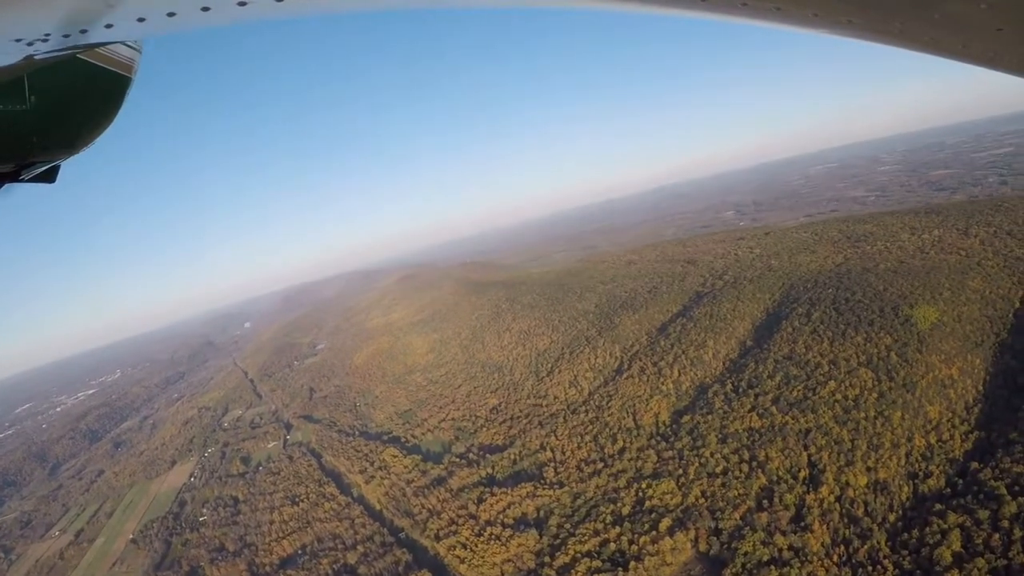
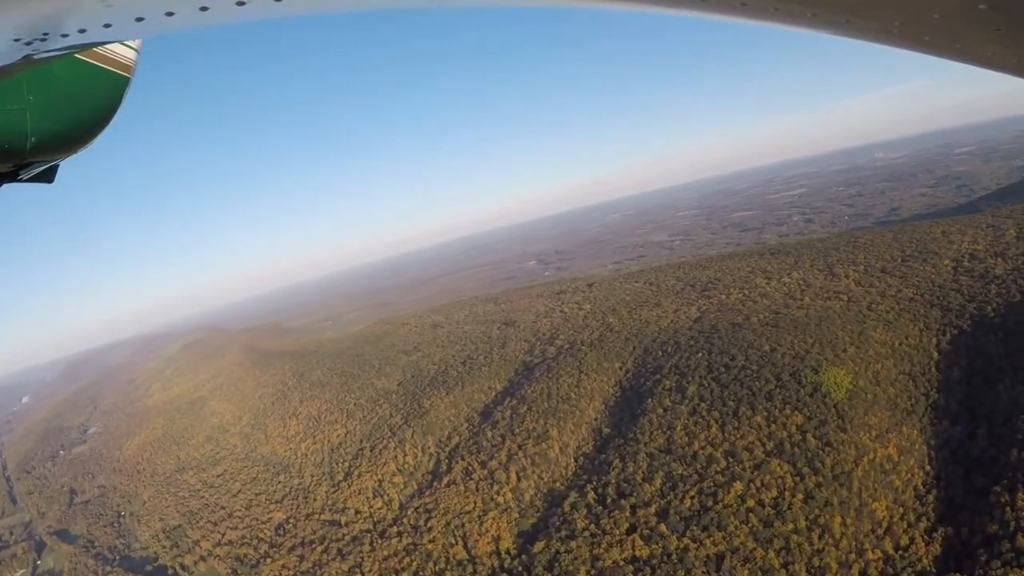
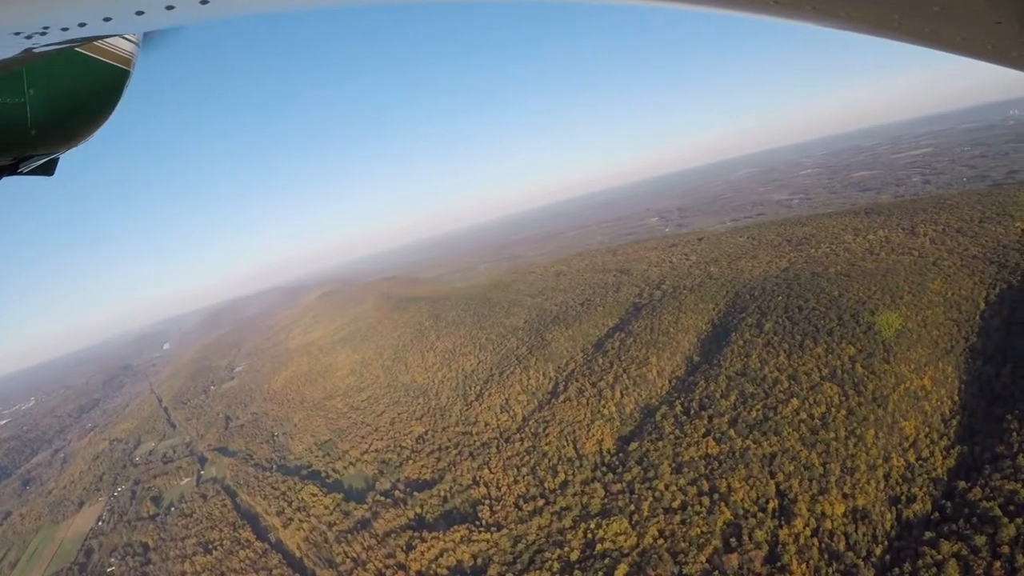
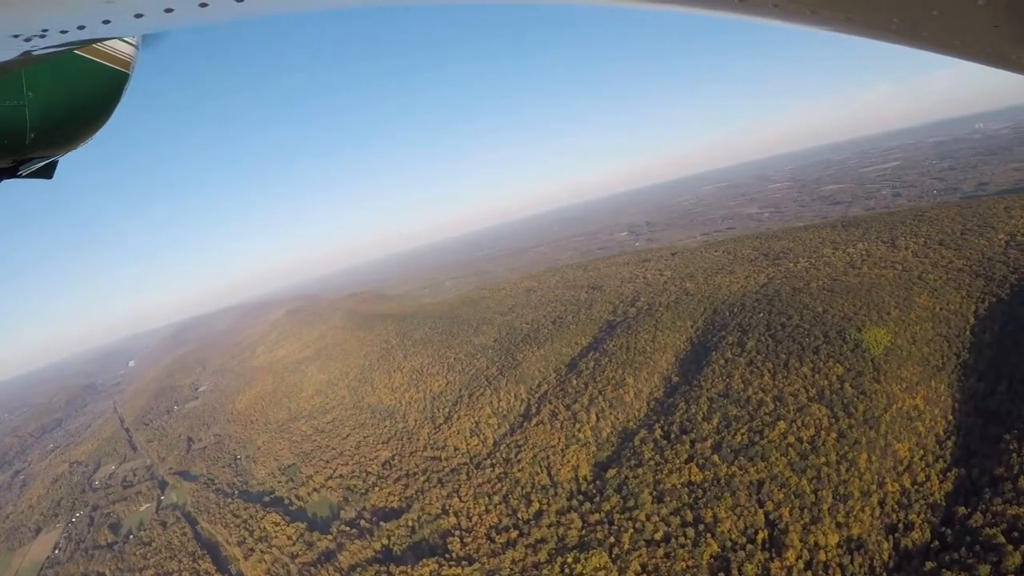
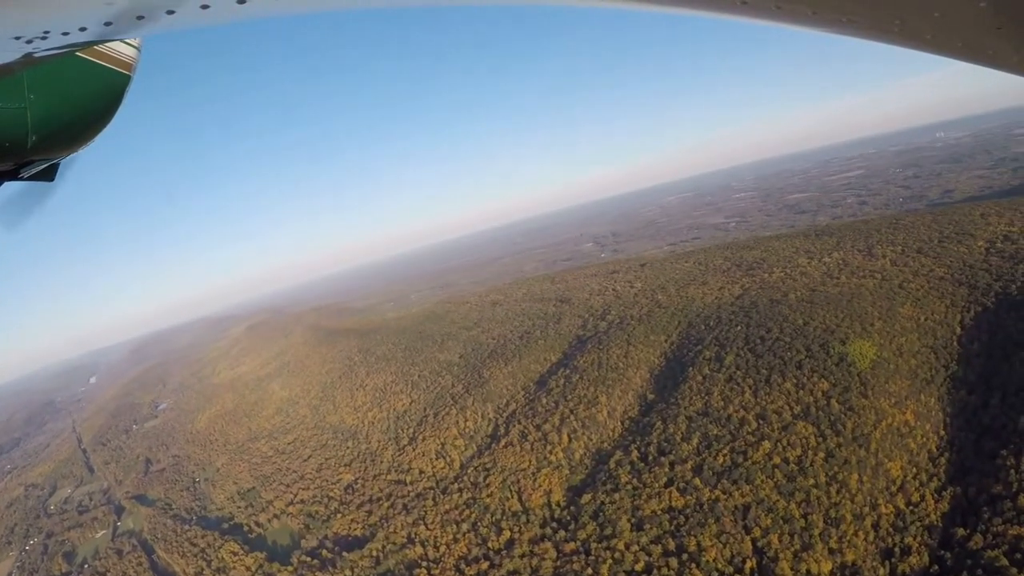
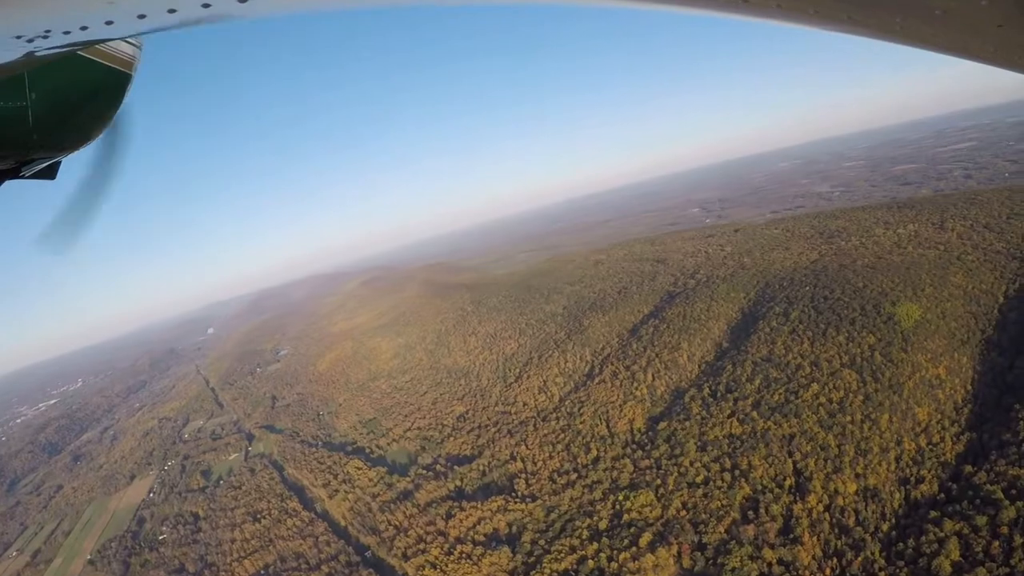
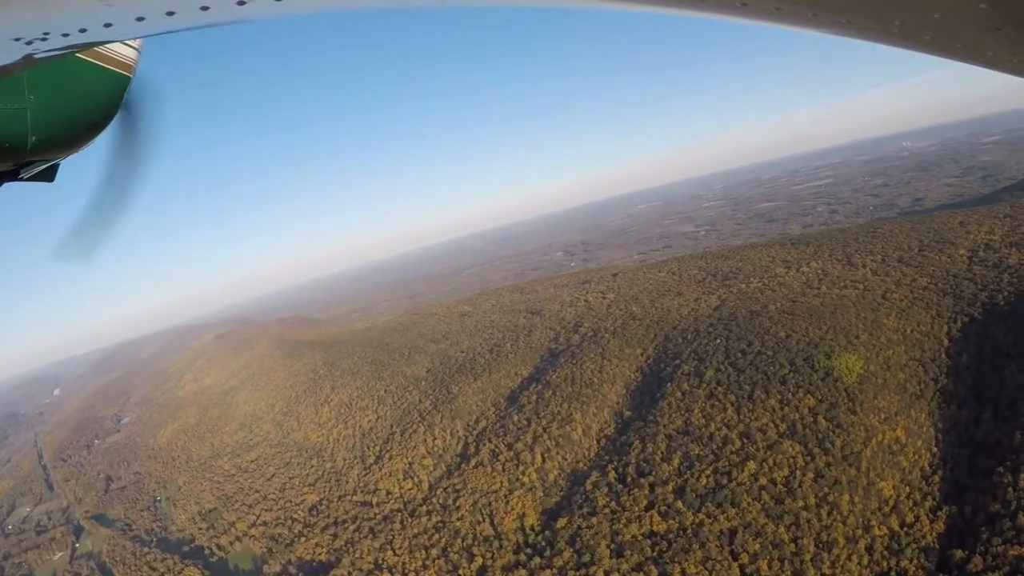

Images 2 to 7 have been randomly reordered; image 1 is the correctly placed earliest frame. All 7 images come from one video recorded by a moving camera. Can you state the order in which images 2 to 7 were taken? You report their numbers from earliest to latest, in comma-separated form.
6, 3, 4, 5, 7, 2
